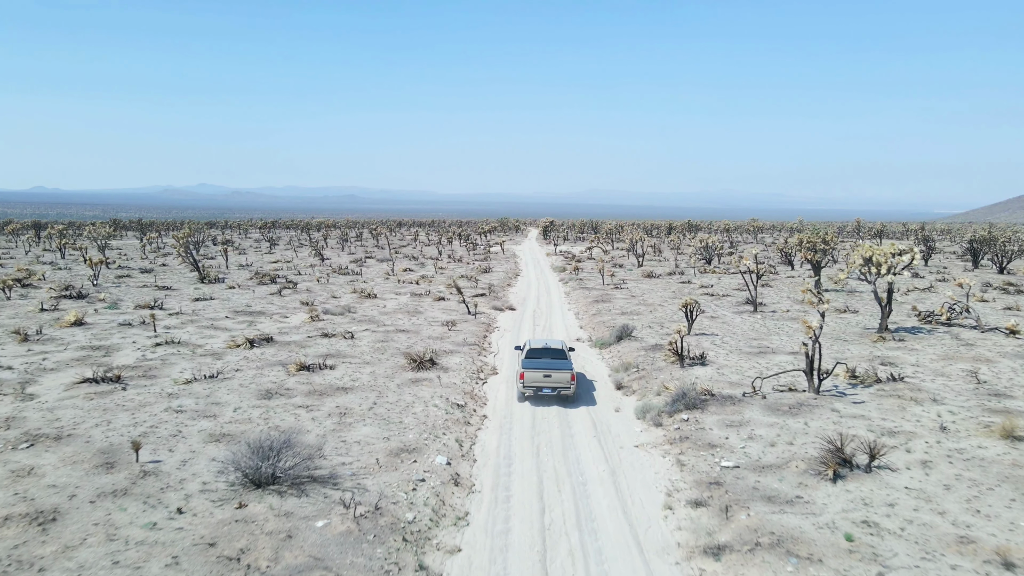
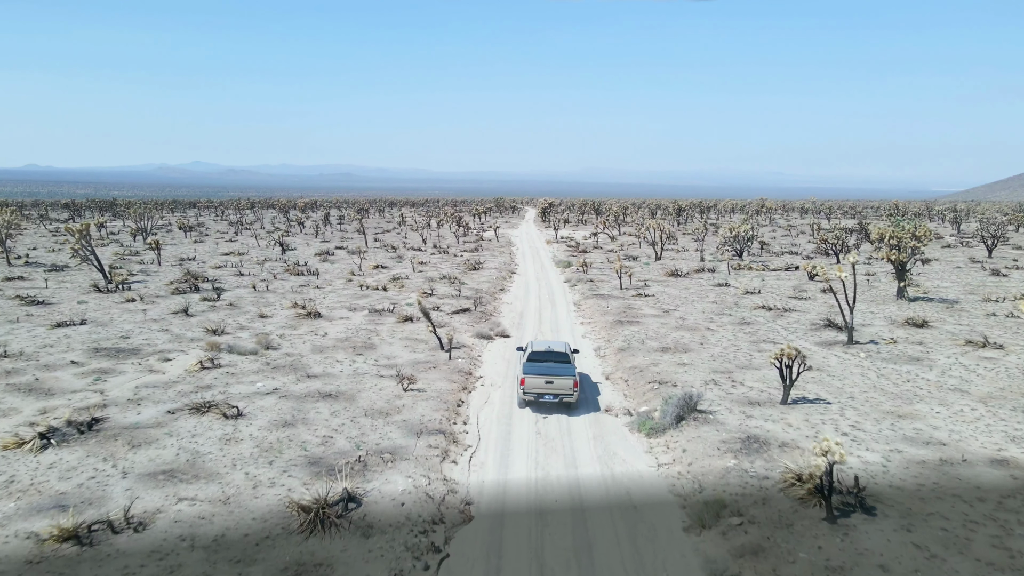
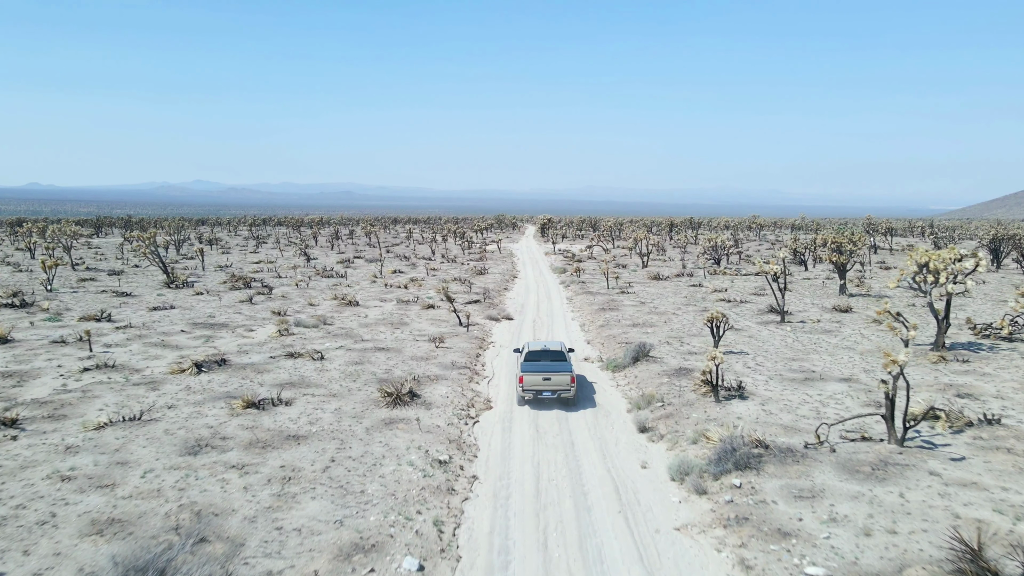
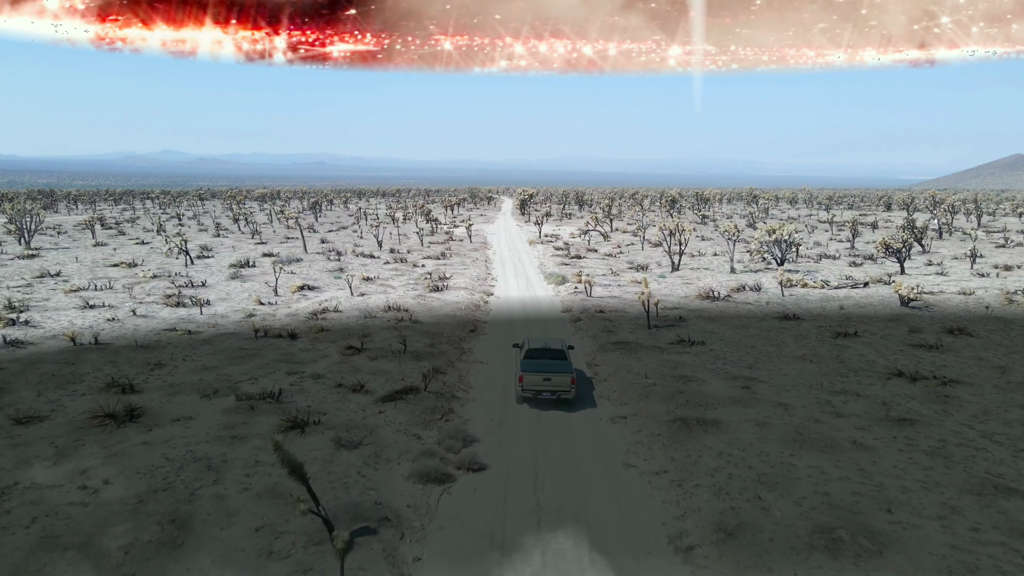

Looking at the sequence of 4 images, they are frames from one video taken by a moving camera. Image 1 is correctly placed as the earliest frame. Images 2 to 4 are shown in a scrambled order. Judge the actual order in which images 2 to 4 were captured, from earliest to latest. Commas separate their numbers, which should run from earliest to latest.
3, 2, 4
